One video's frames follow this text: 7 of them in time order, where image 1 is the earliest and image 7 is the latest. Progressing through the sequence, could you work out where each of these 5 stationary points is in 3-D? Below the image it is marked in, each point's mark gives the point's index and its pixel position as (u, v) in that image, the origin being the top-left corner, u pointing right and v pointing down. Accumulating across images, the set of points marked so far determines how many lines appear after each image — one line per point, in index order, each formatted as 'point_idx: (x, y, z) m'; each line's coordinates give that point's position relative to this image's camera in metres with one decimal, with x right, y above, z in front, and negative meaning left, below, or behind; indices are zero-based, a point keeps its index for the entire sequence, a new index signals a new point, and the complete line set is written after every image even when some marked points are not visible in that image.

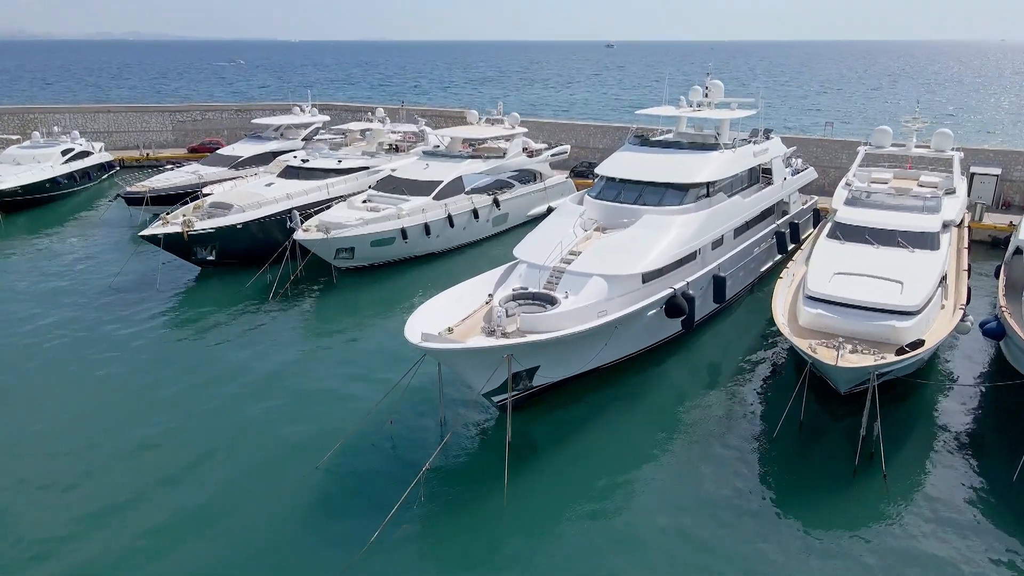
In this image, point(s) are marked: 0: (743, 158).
0: (+4.8, +2.7, +15.0) m
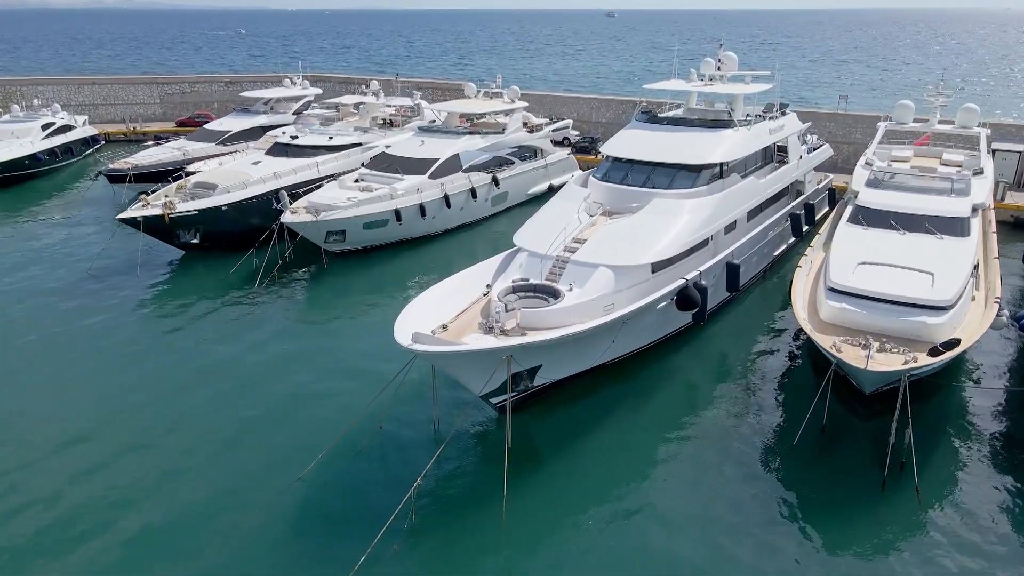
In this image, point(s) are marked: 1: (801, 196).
0: (+4.8, +2.9, +14.1) m
1: (+6.3, +2.0, +16.1) m
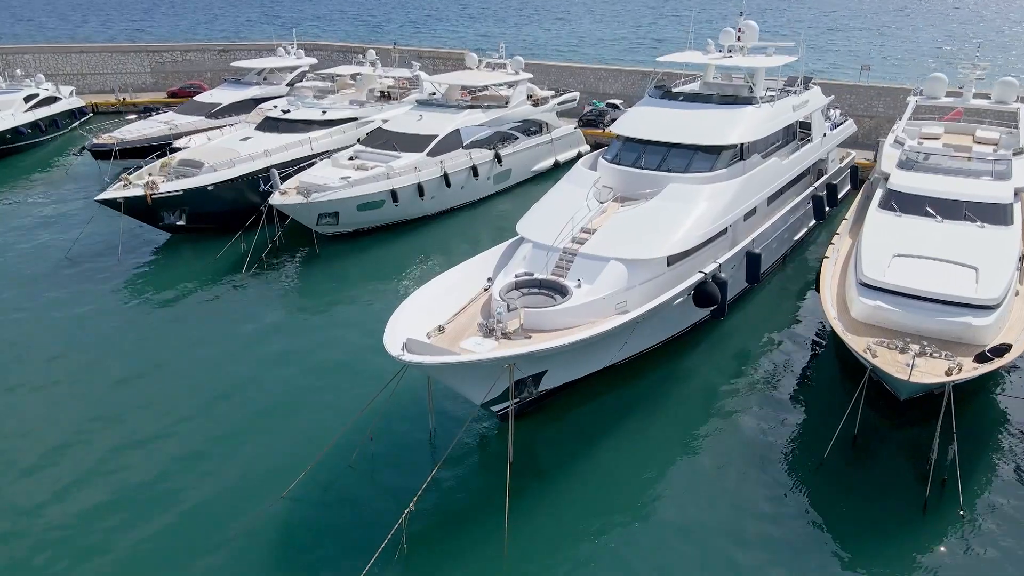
0: (+4.8, +3.1, +13.0) m
1: (+6.4, +2.3, +15.1) m
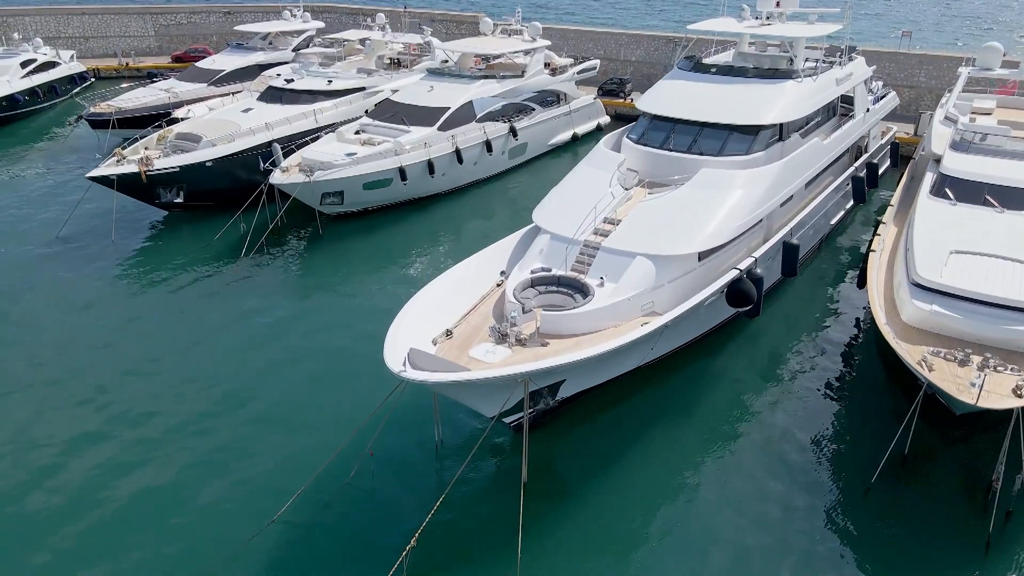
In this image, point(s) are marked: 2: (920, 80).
0: (+5.1, +3.3, +11.9) m
1: (+6.7, +2.5, +13.9) m
2: (+10.8, +5.5, +19.2) m
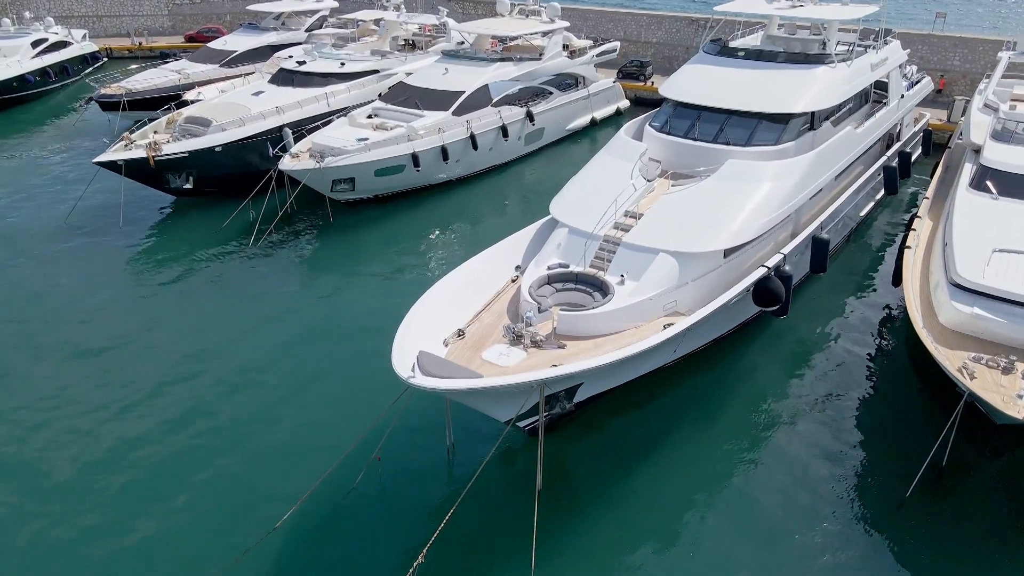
0: (+5.4, +3.3, +11.3) m
1: (+7.0, +2.6, +13.3) m
2: (+11.2, +5.7, +18.5) m
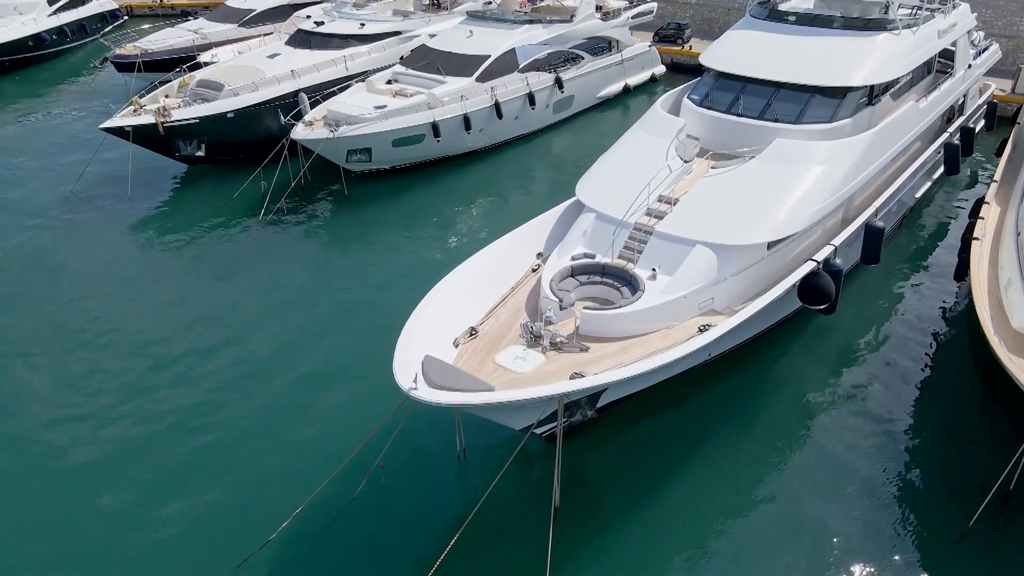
0: (+5.7, +3.4, +10.2) m
1: (+7.5, +2.8, +12.2) m
2: (+11.9, +6.0, +17.0) m
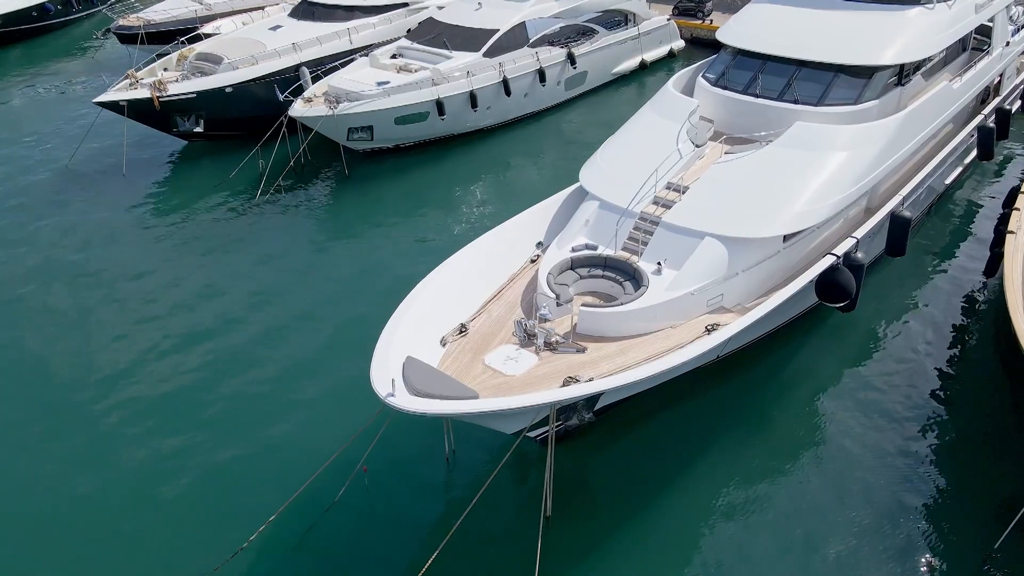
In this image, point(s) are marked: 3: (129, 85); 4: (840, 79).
0: (+5.8, +3.5, +9.4) m
1: (+7.6, +2.9, +11.4) m
2: (+12.2, +6.3, +16.0) m
3: (-7.1, +3.8, +13.6) m
4: (+3.8, +2.4, +8.4) m
